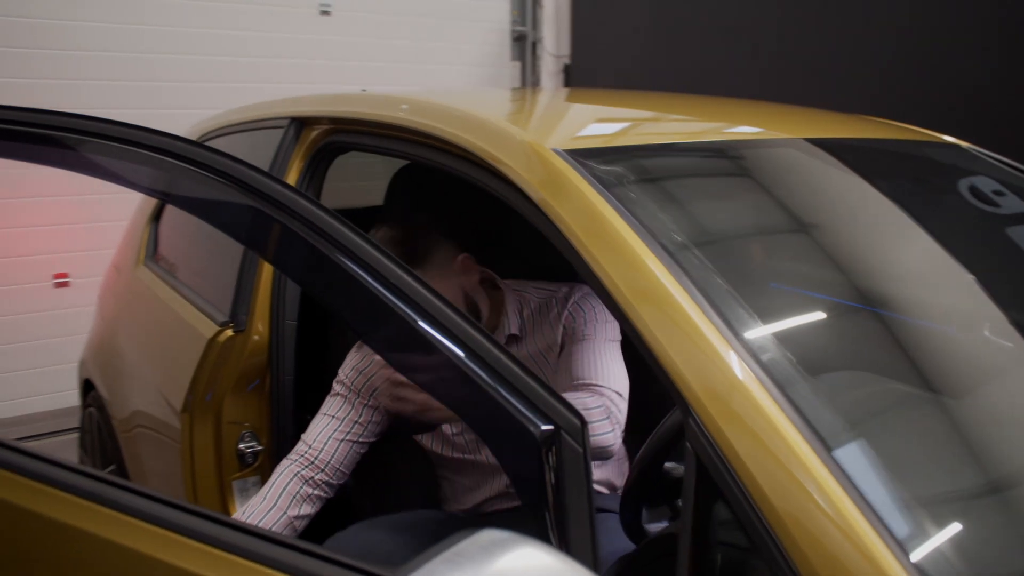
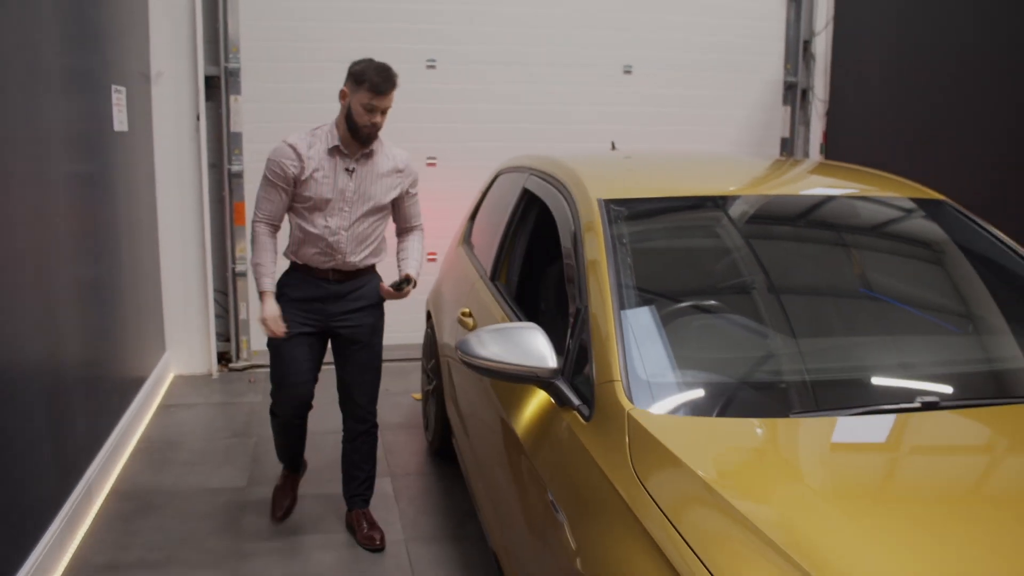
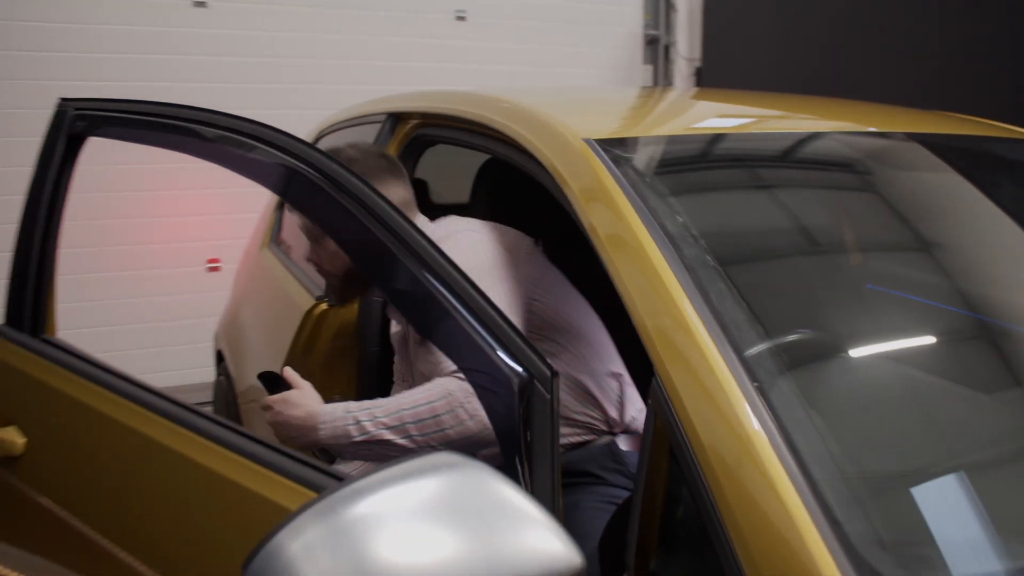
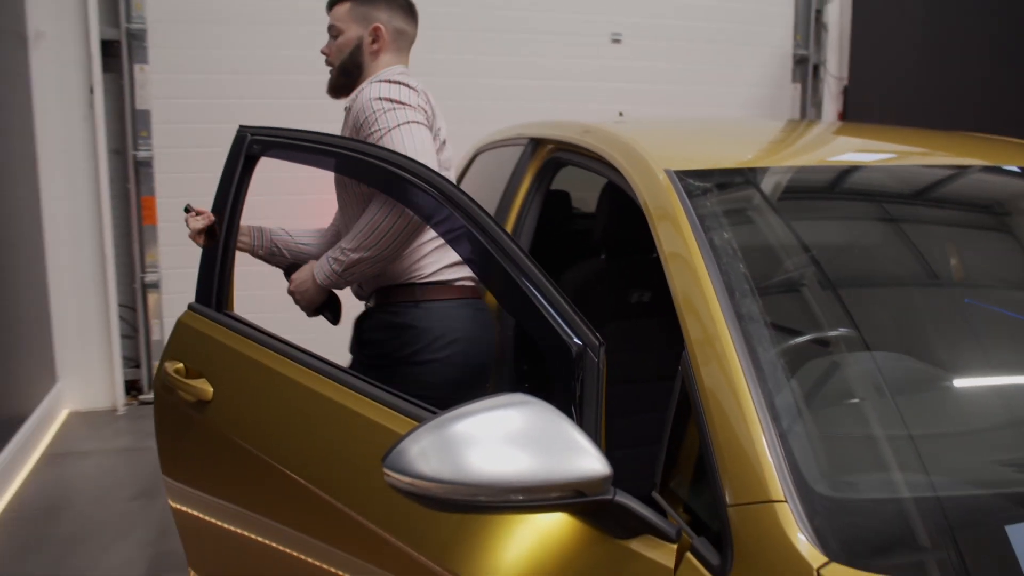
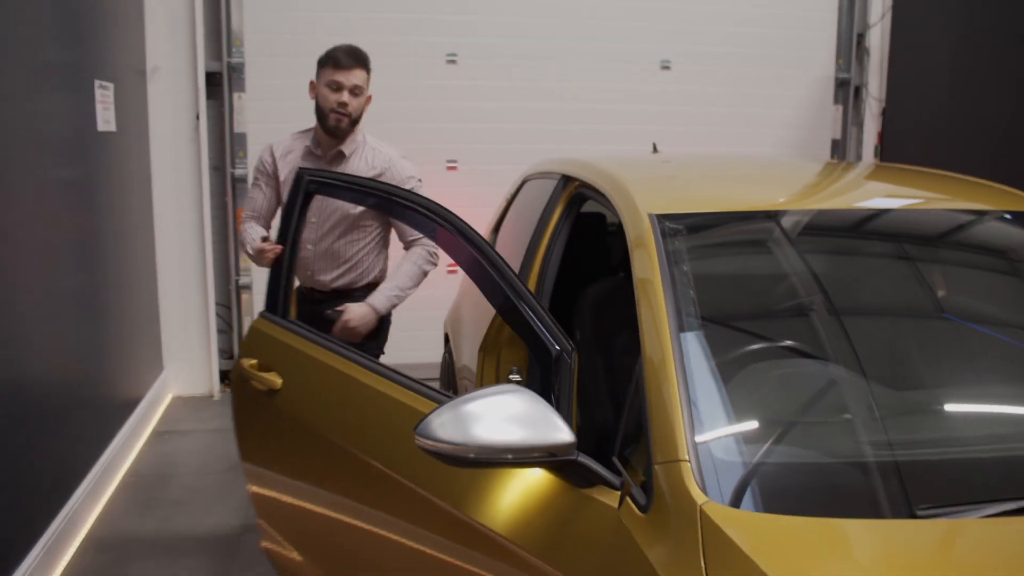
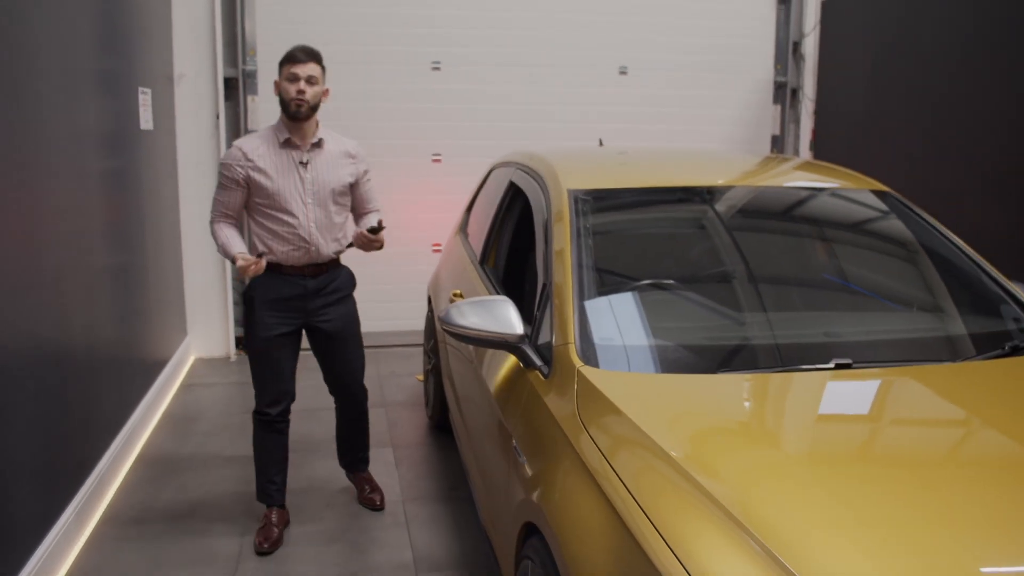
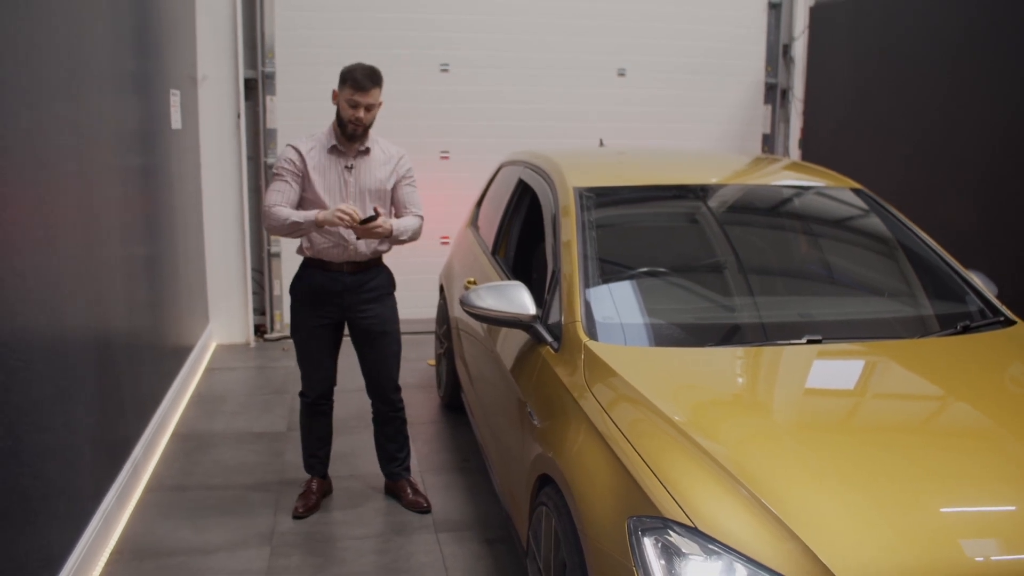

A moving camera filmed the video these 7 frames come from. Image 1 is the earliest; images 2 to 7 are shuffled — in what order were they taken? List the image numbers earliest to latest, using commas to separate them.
3, 4, 5, 2, 6, 7
